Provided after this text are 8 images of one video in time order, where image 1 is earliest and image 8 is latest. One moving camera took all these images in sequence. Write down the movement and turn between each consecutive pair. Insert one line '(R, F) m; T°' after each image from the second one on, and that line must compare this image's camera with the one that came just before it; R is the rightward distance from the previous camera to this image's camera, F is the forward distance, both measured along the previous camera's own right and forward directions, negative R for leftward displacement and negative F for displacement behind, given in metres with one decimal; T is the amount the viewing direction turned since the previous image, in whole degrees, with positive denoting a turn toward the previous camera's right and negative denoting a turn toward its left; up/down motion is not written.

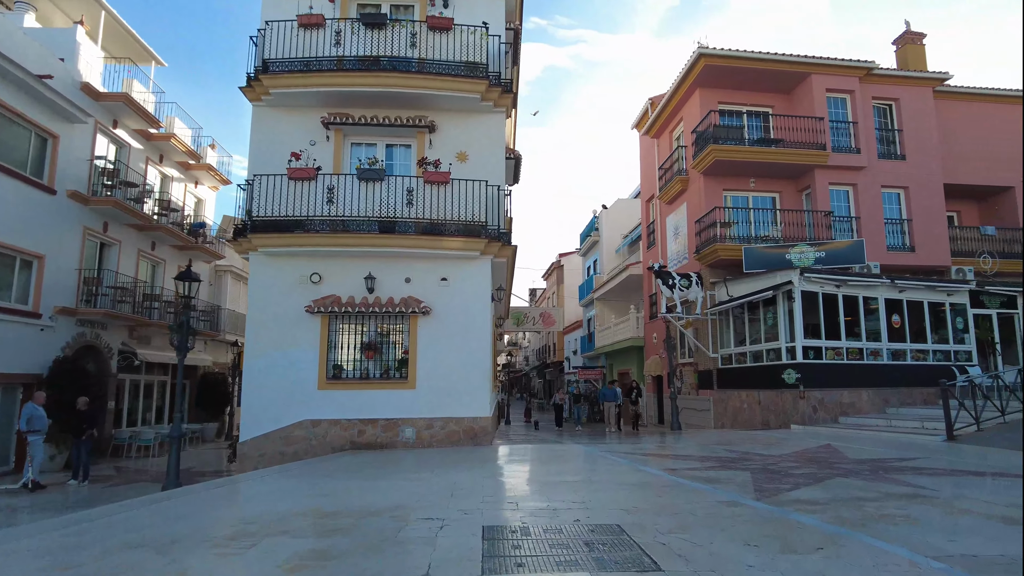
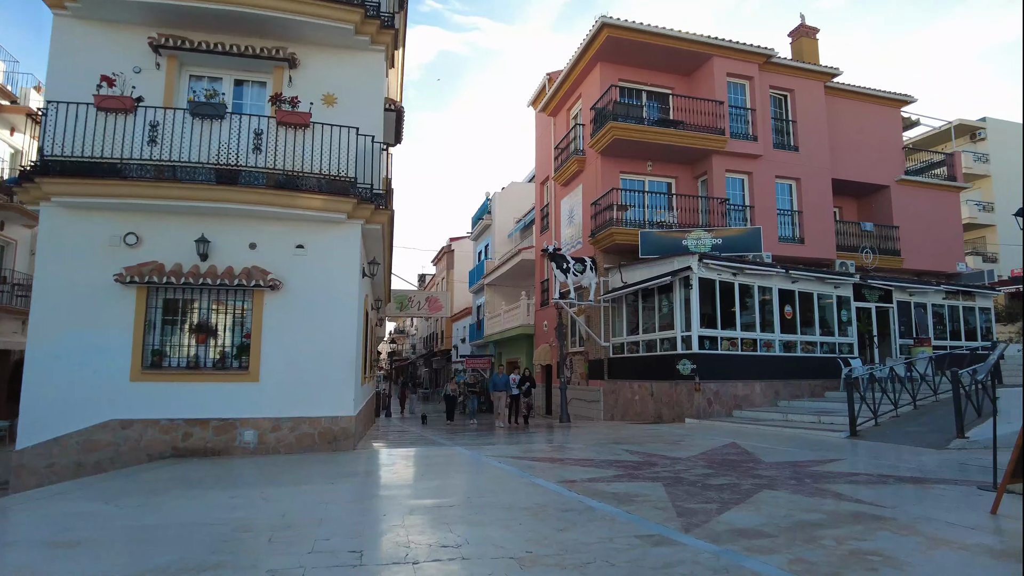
(+0.2, +1.7) m; +10°
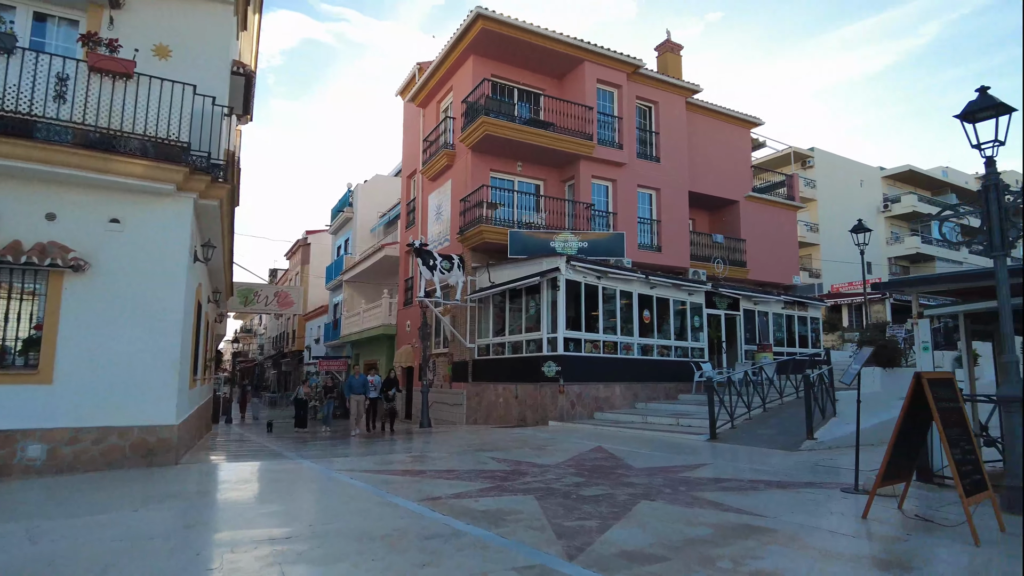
(0.0, +0.8) m; +12°
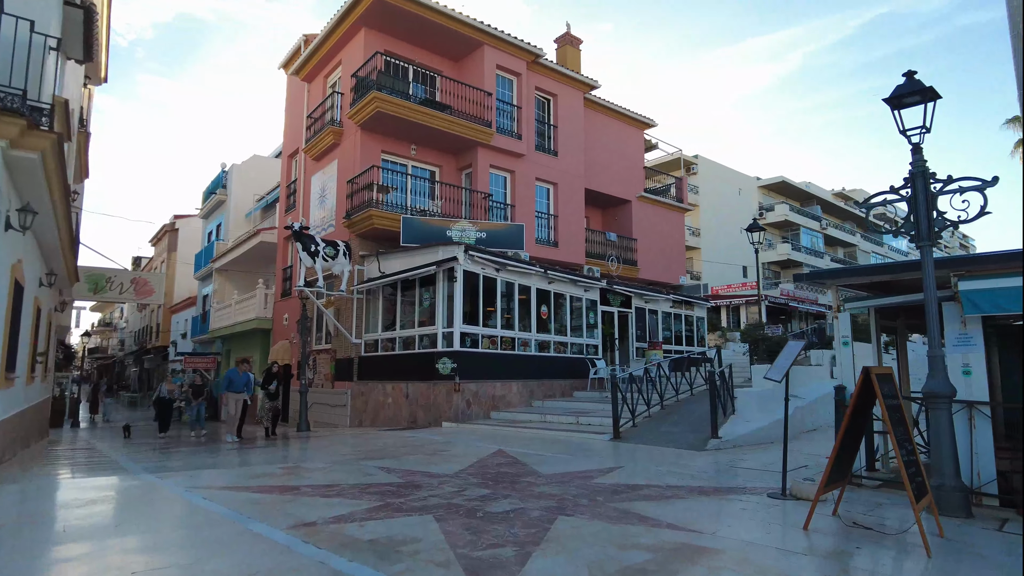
(-0.1, +1.0) m; +10°
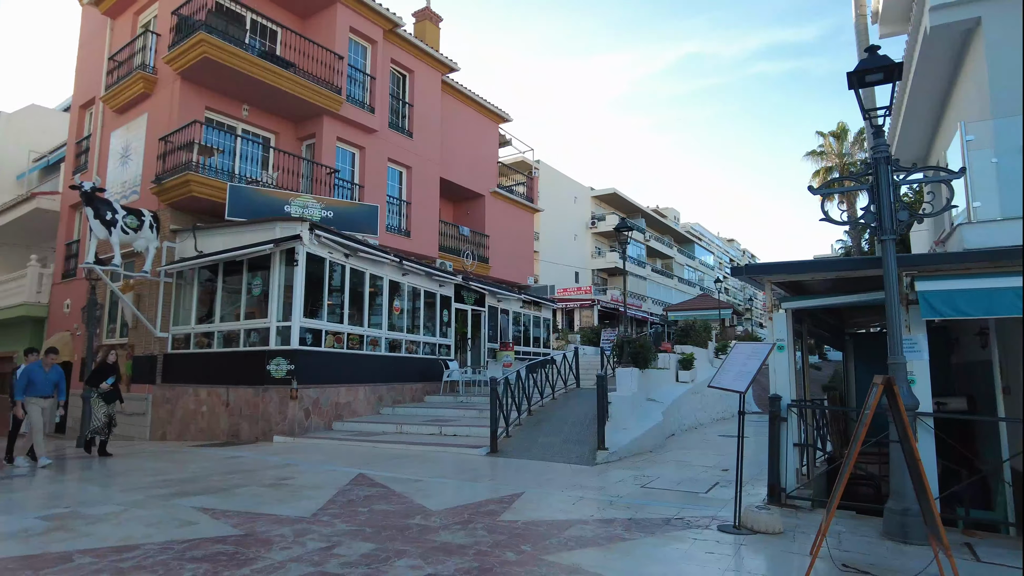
(-0.5, +1.7) m; +15°
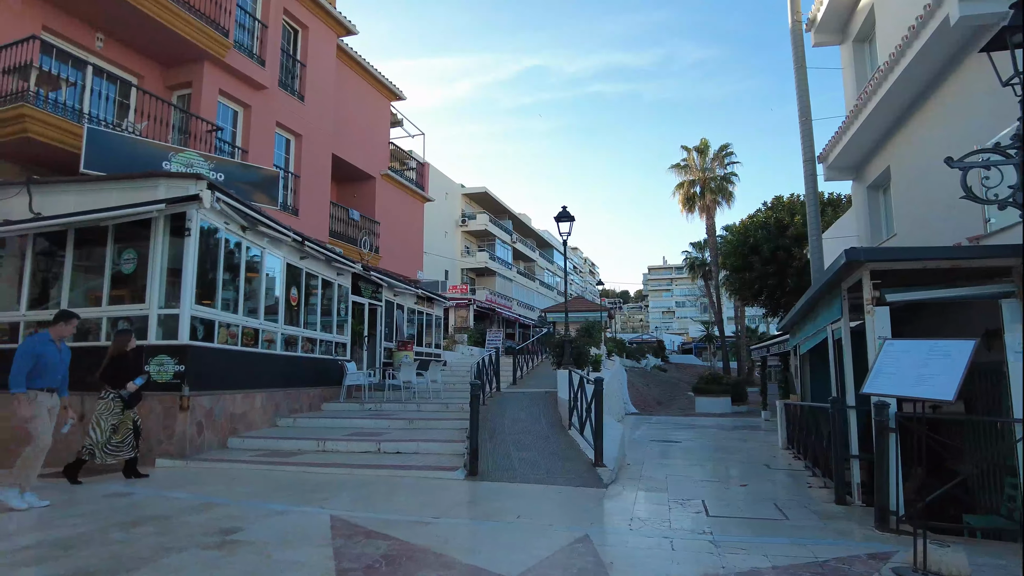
(-1.6, +1.8) m; +14°
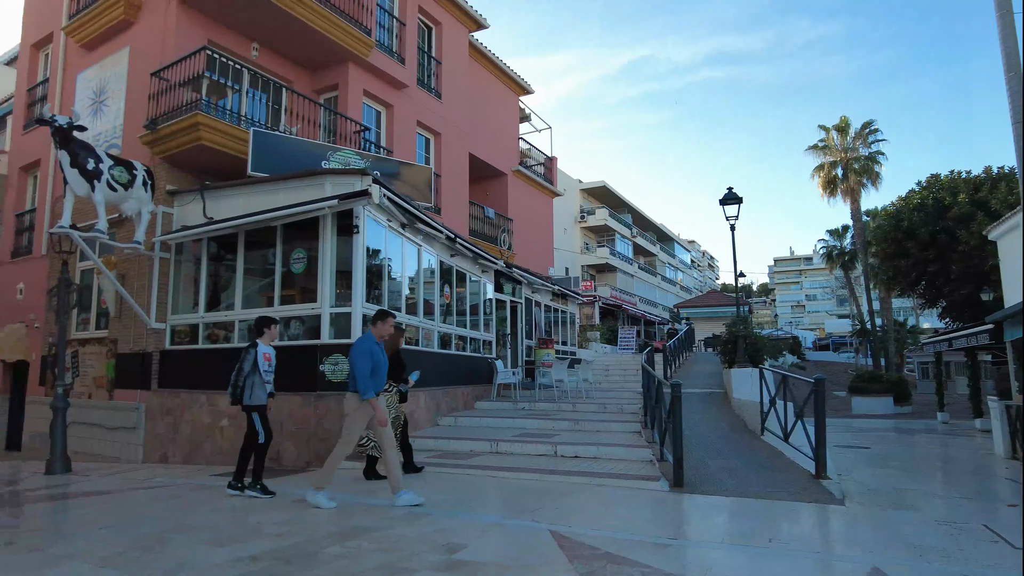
(-0.9, +0.6) m; -9°
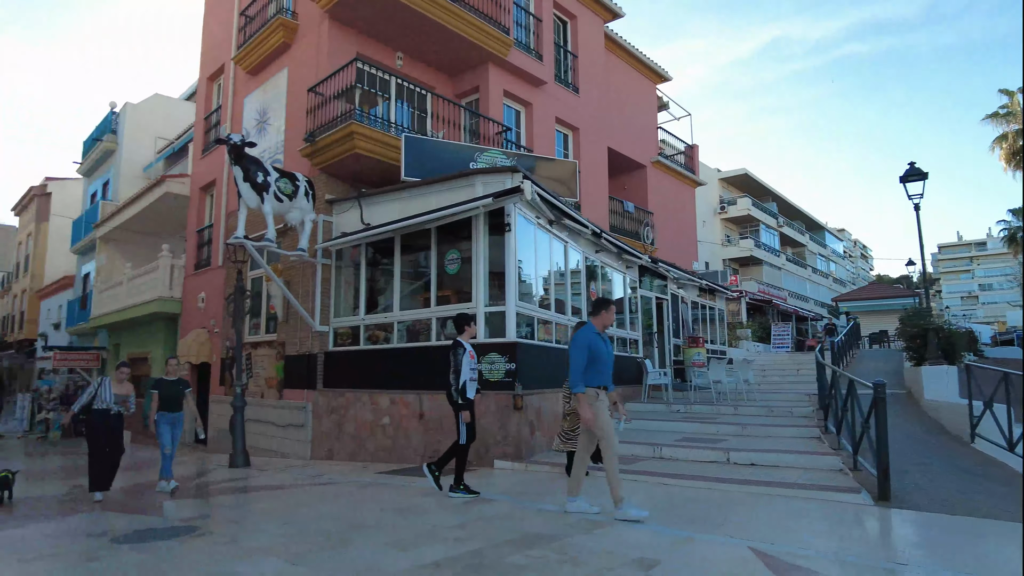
(-0.4, +0.3) m; -11°
